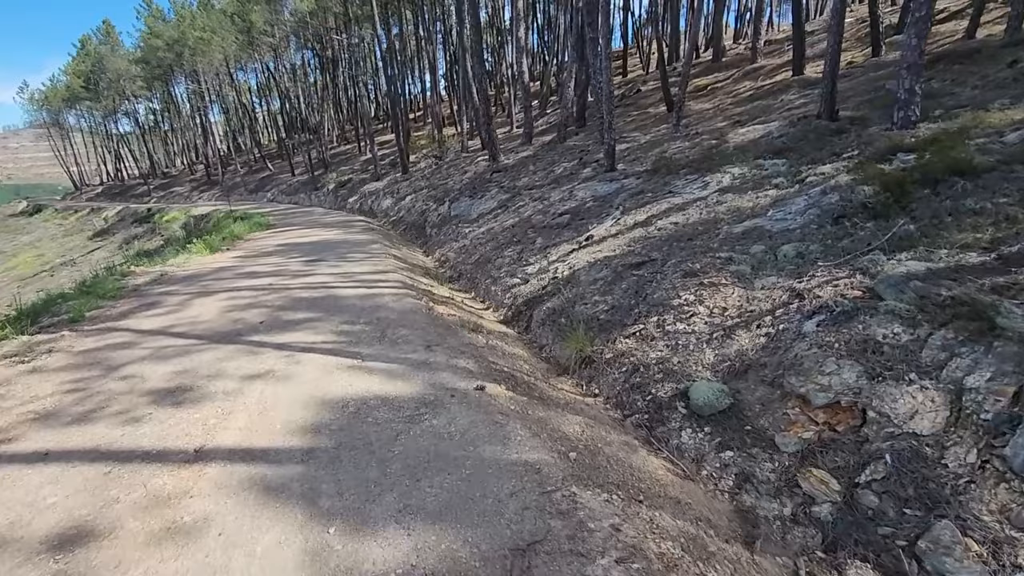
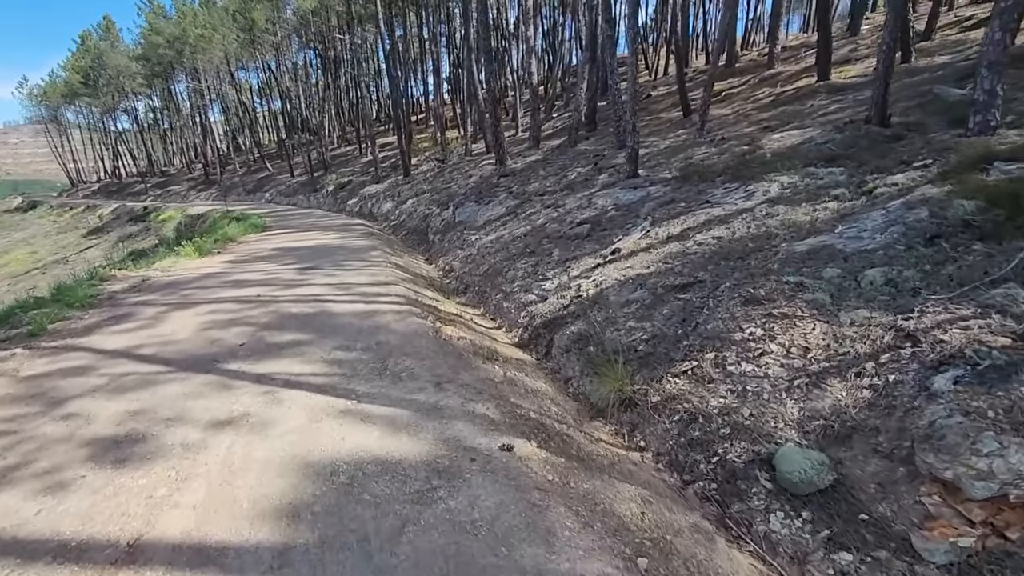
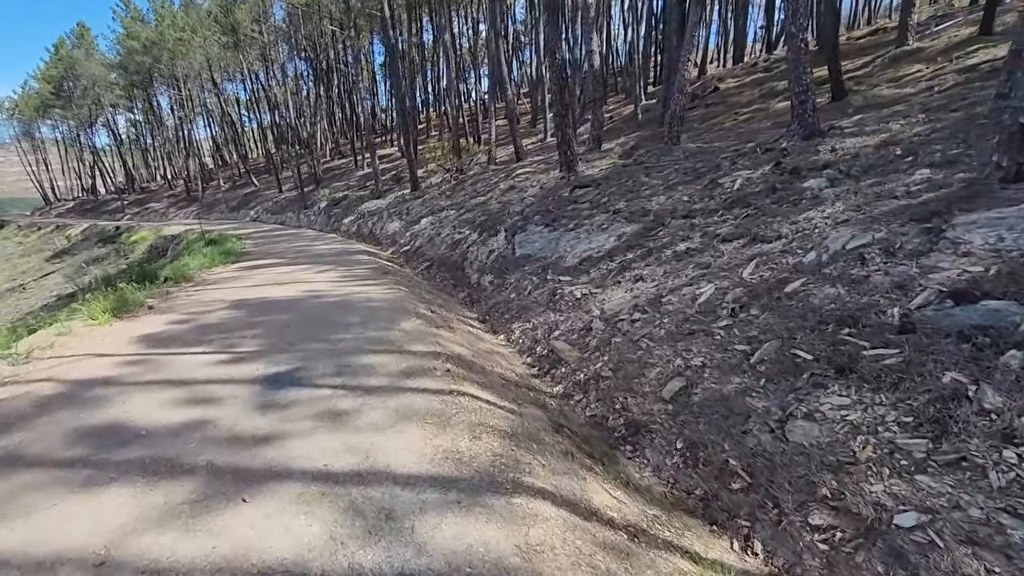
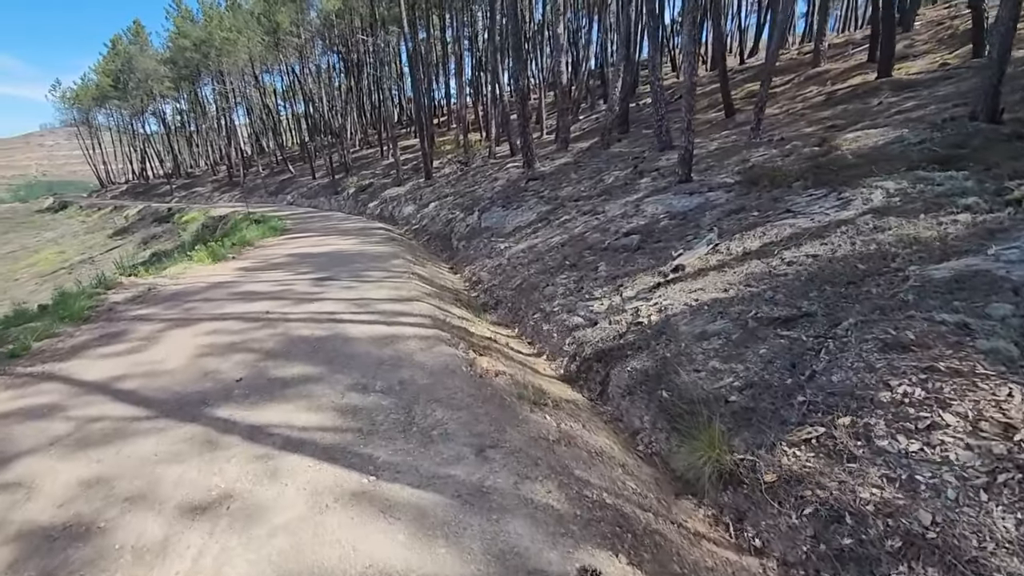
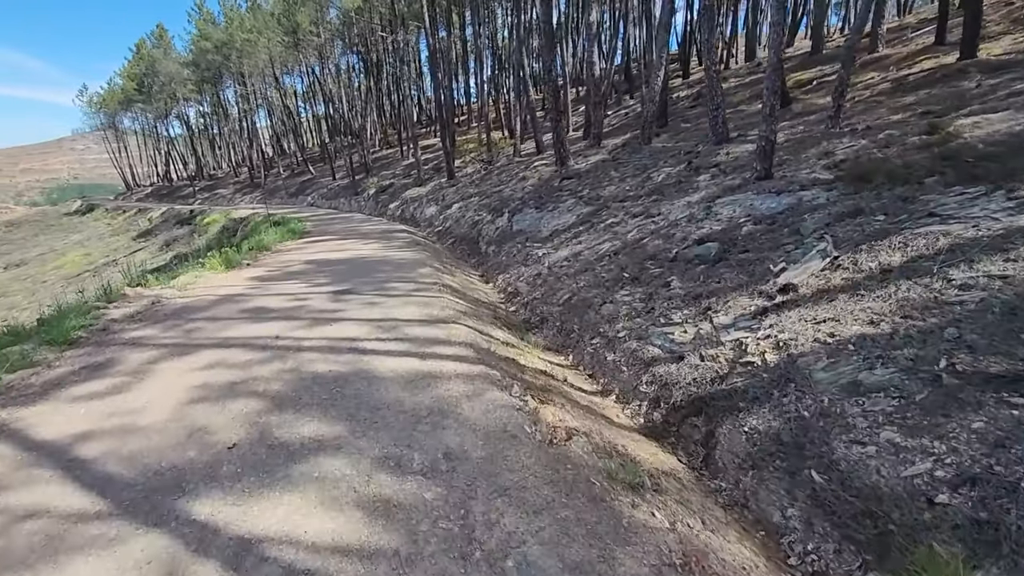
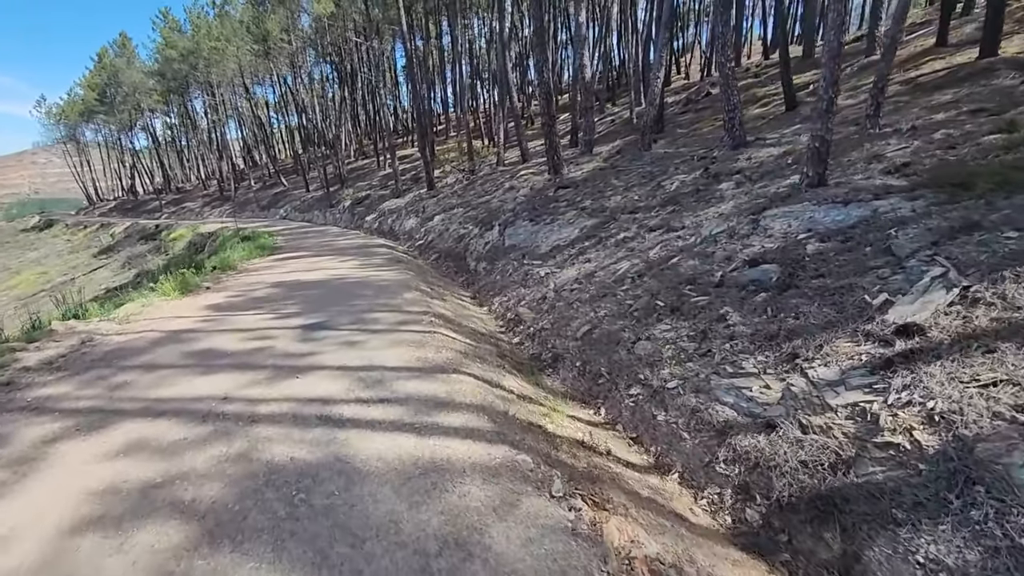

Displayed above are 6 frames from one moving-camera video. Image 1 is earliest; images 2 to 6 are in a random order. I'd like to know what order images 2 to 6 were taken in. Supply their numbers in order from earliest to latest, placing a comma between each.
2, 4, 5, 6, 3
